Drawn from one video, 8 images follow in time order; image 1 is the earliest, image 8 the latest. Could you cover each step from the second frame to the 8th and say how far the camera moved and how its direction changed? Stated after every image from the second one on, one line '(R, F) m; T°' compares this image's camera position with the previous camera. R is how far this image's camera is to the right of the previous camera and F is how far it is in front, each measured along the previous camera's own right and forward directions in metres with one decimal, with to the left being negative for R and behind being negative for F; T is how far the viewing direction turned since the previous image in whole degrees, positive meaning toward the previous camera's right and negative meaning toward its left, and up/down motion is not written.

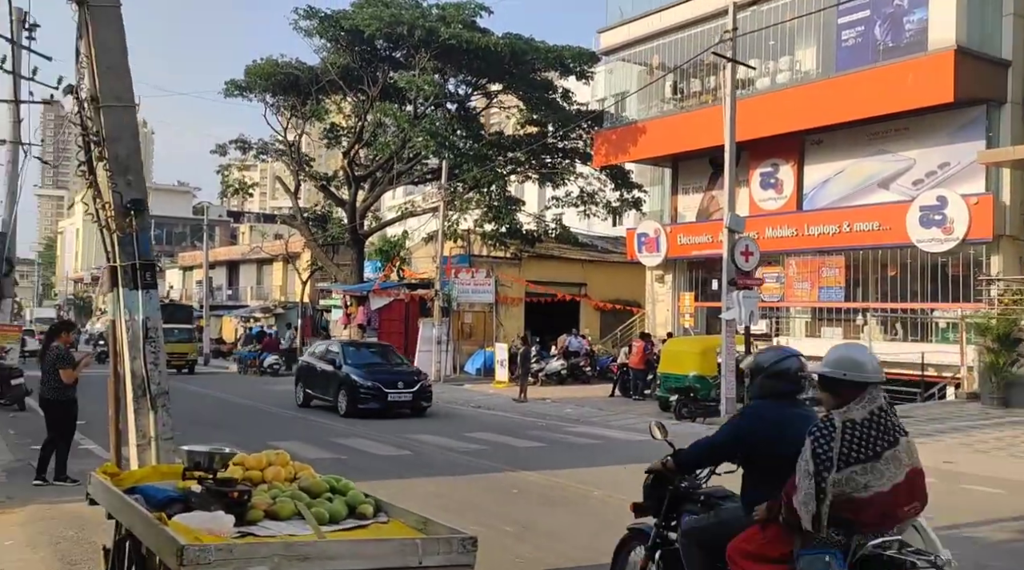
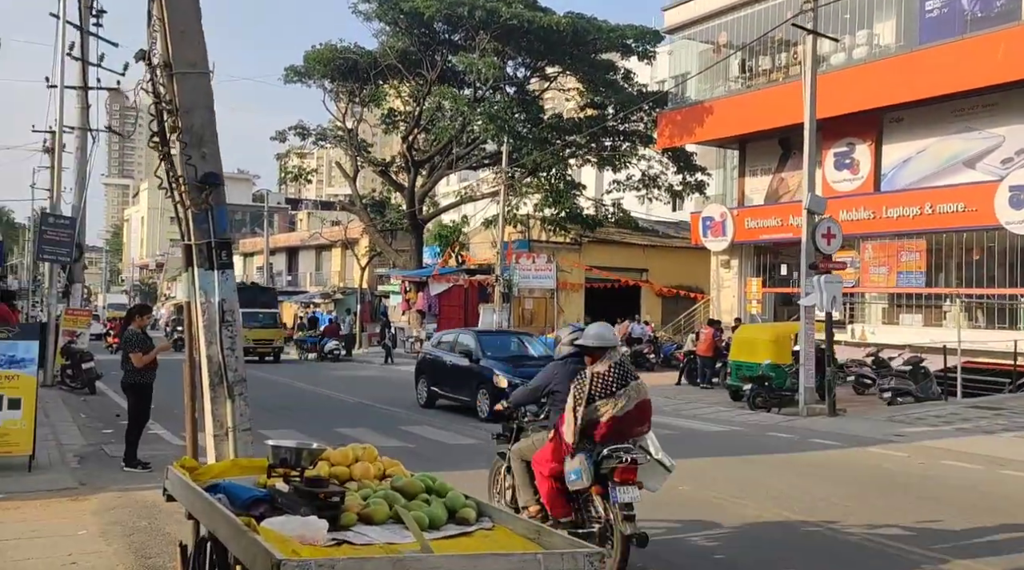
(-0.2, +0.4) m; -3°
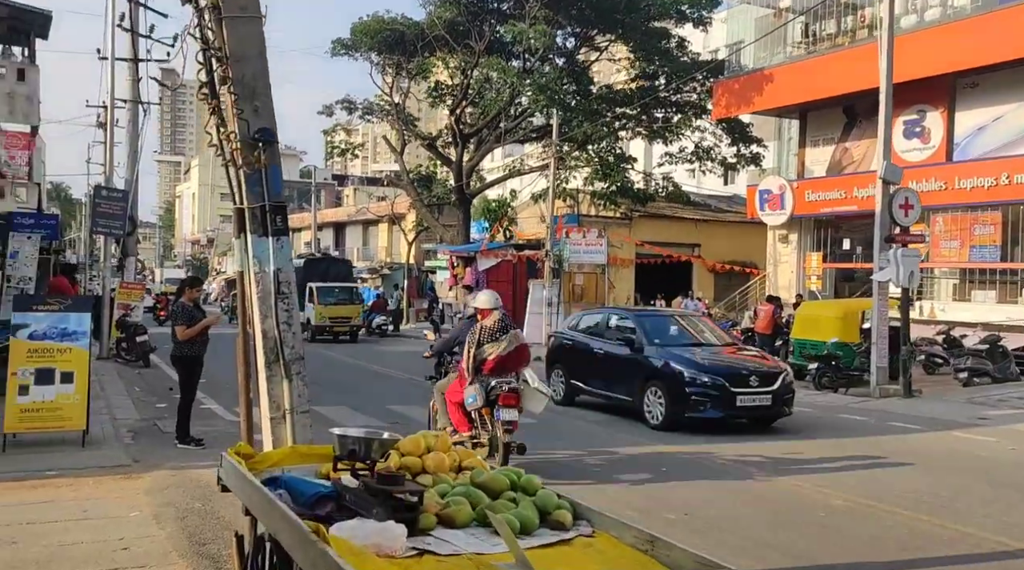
(-0.2, +0.5) m; -3°
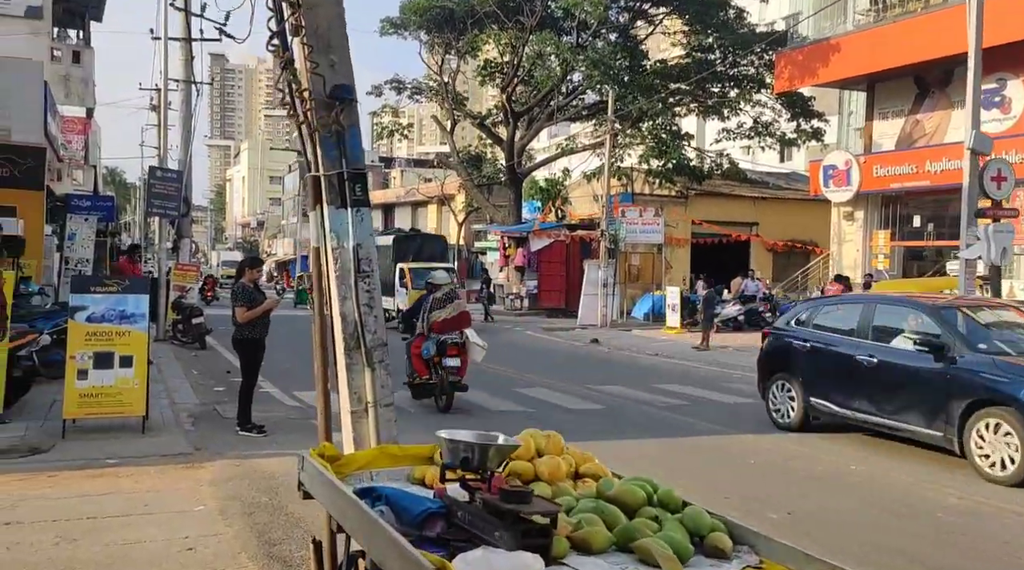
(-0.2, +0.5) m; -3°
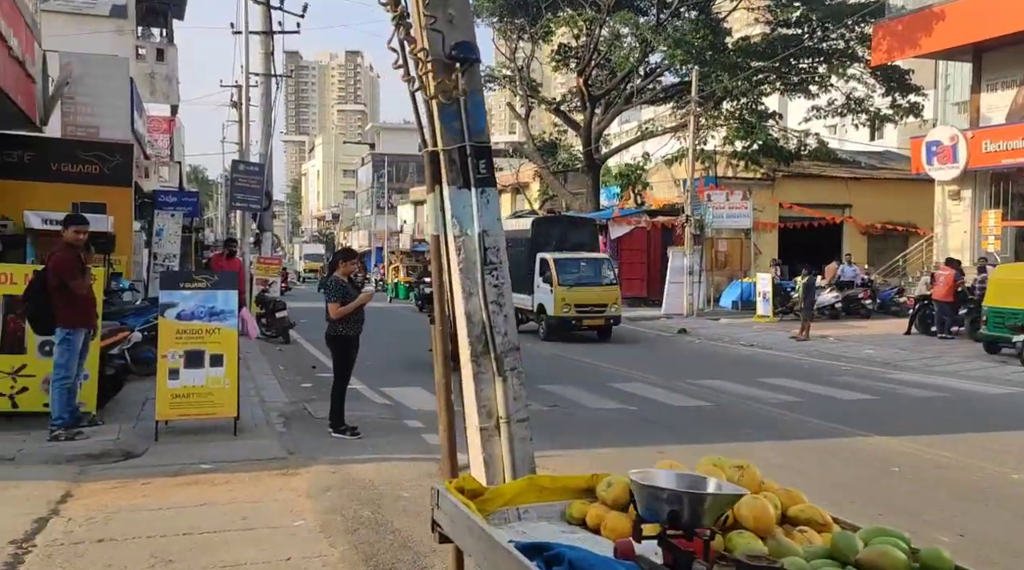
(-0.3, +0.6) m; -4°
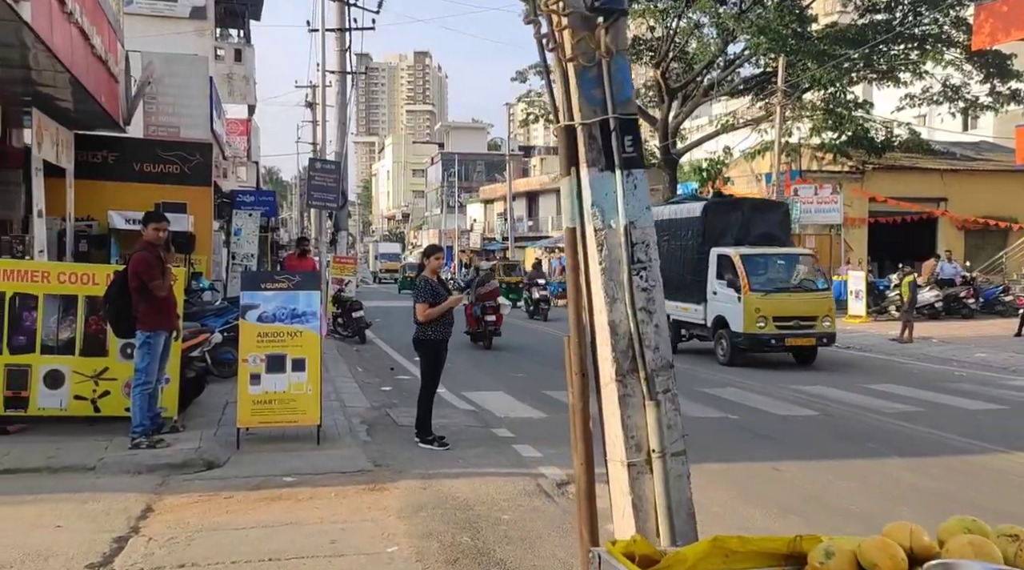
(-0.2, +0.5) m; -4°
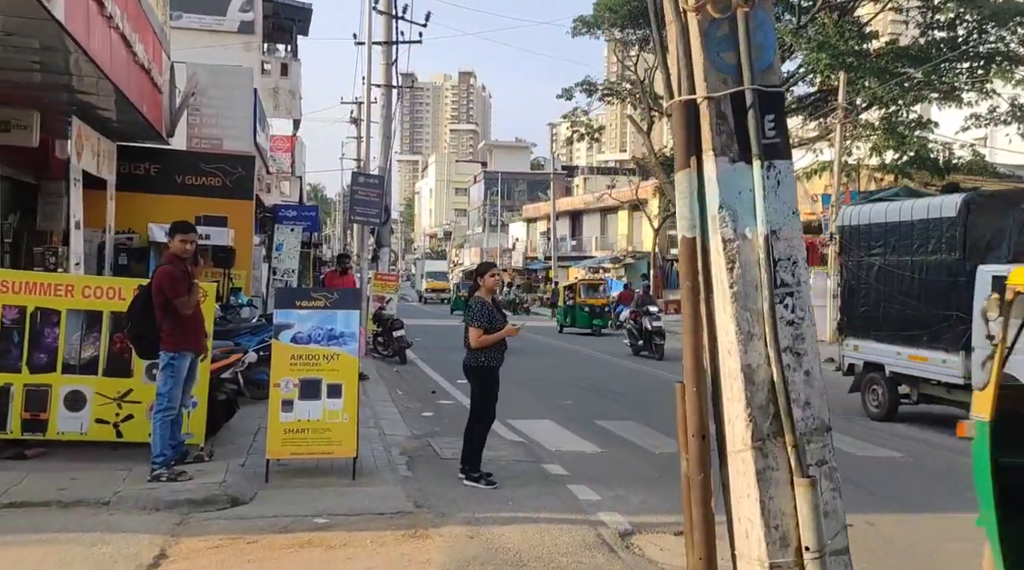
(-0.1, +0.7) m; -2°
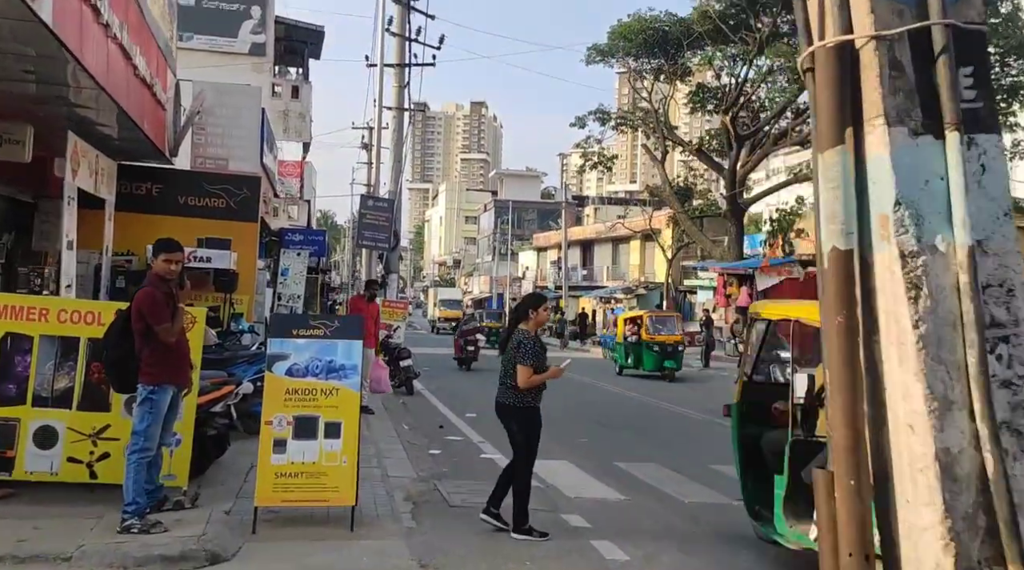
(-0.1, +0.7) m; -1°
